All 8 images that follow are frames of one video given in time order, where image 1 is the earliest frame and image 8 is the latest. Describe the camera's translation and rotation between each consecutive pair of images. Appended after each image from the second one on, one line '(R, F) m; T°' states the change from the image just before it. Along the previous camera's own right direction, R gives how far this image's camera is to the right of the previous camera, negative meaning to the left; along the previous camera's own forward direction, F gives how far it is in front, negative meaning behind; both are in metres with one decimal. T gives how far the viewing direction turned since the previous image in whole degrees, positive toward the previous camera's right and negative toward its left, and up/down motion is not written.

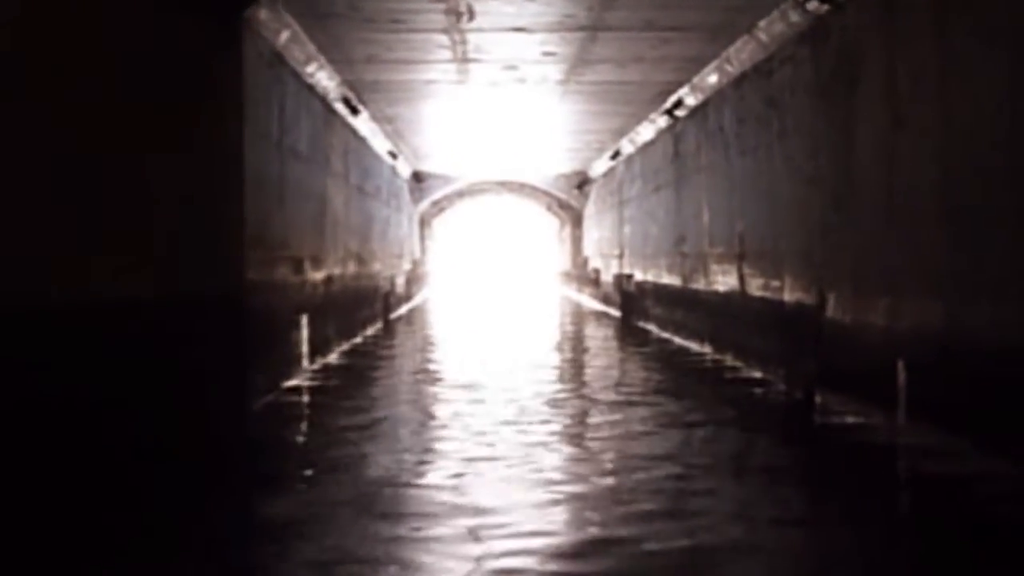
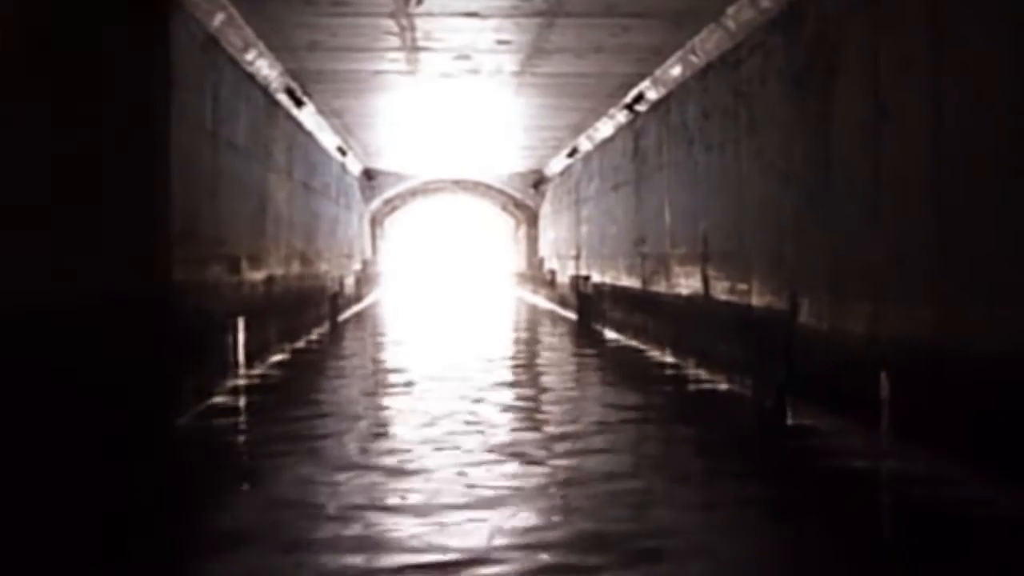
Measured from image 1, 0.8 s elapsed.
(0.0, +0.8) m; +2°
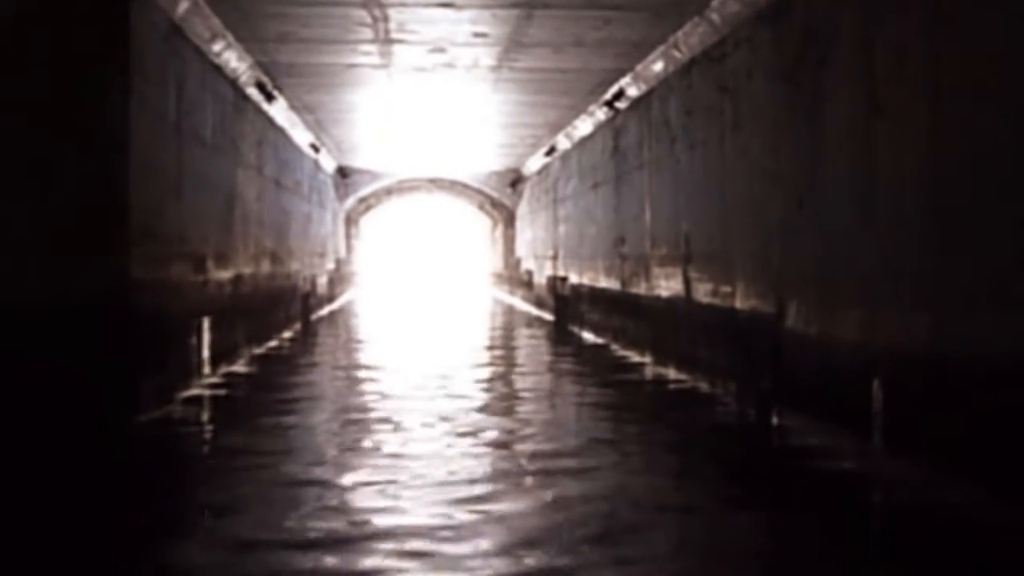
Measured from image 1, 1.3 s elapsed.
(0.0, +0.4) m; +1°
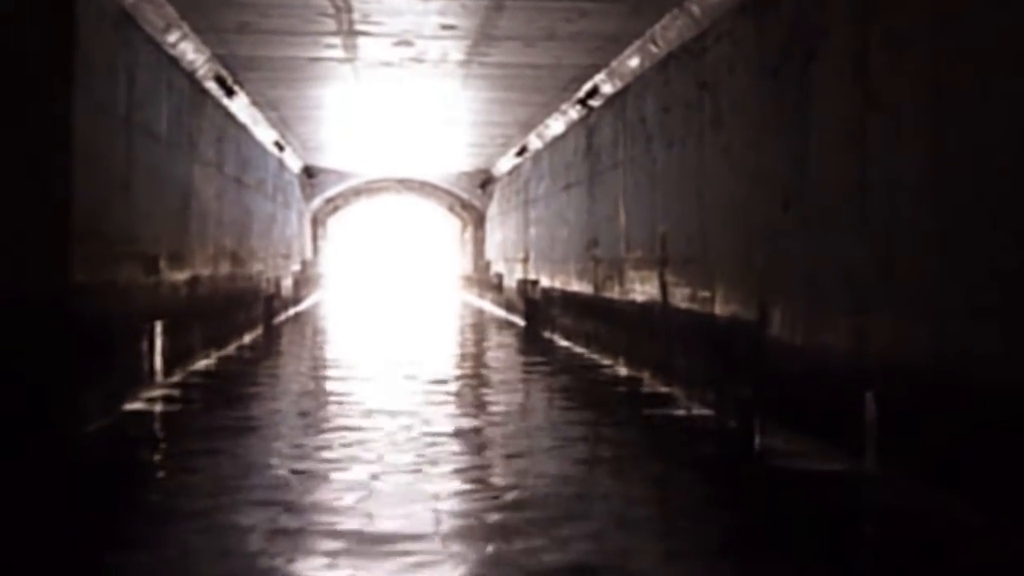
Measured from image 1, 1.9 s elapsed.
(0.0, +0.6) m; +1°
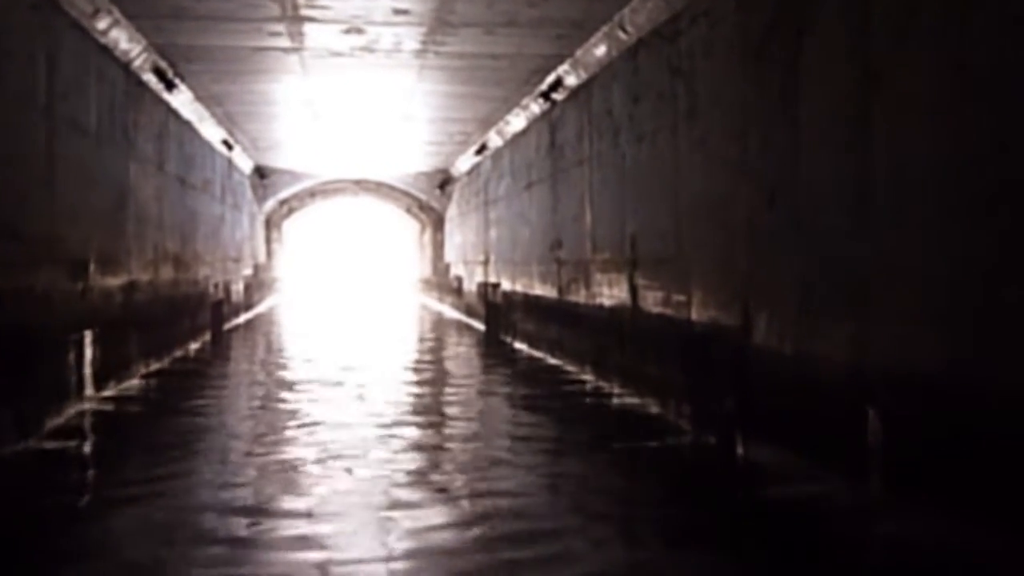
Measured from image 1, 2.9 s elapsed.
(0.0, +0.9) m; +2°
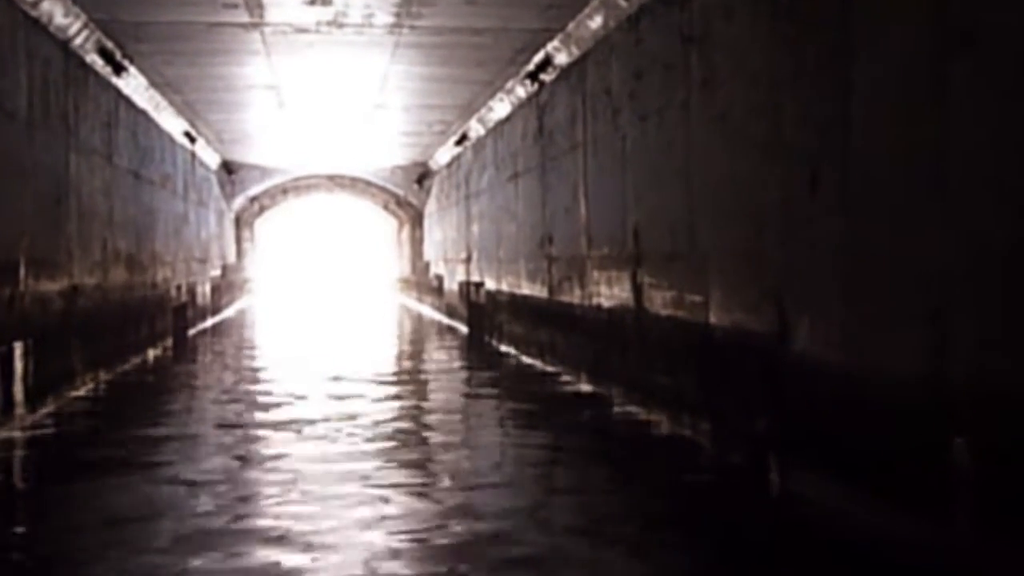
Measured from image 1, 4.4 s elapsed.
(-0.1, +1.4) m; +1°
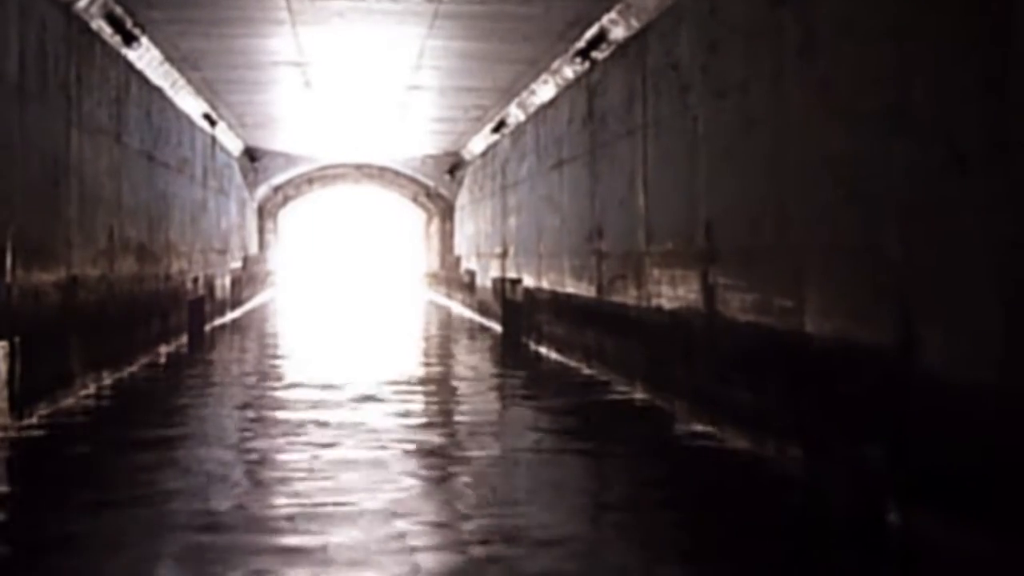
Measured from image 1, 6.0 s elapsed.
(-0.2, +1.3) m; -1°
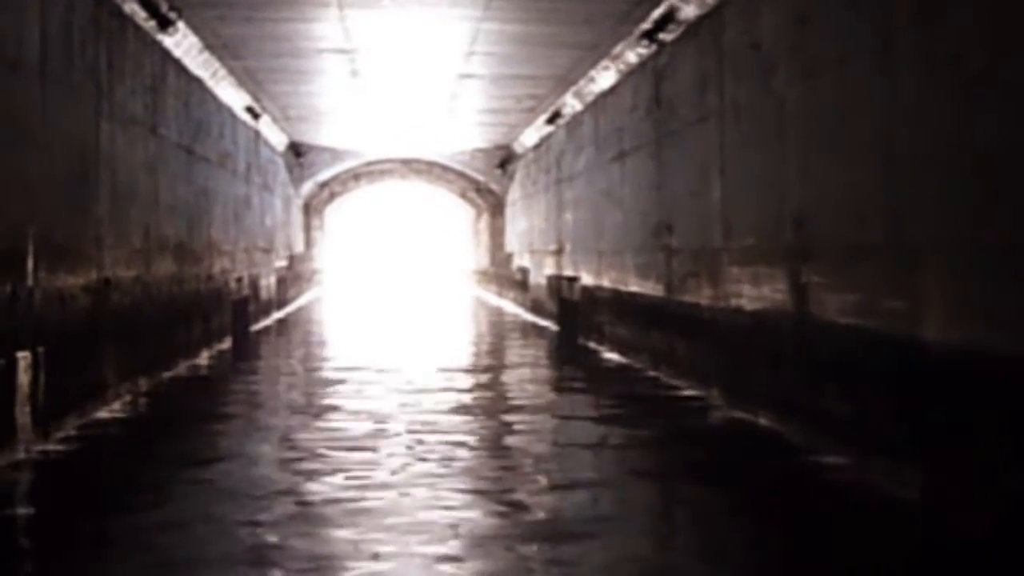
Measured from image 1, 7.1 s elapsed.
(-0.2, +0.9) m; -2°
